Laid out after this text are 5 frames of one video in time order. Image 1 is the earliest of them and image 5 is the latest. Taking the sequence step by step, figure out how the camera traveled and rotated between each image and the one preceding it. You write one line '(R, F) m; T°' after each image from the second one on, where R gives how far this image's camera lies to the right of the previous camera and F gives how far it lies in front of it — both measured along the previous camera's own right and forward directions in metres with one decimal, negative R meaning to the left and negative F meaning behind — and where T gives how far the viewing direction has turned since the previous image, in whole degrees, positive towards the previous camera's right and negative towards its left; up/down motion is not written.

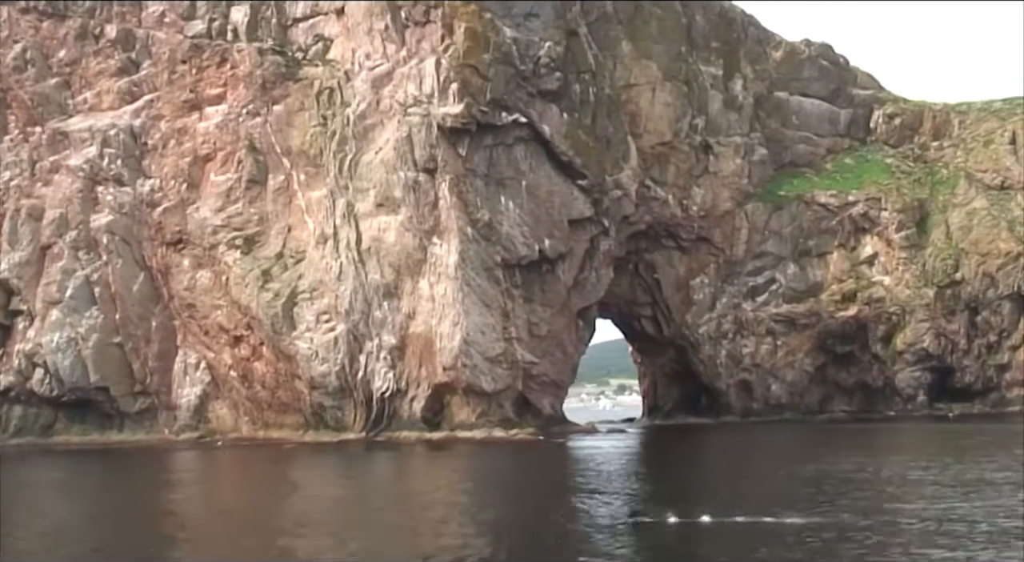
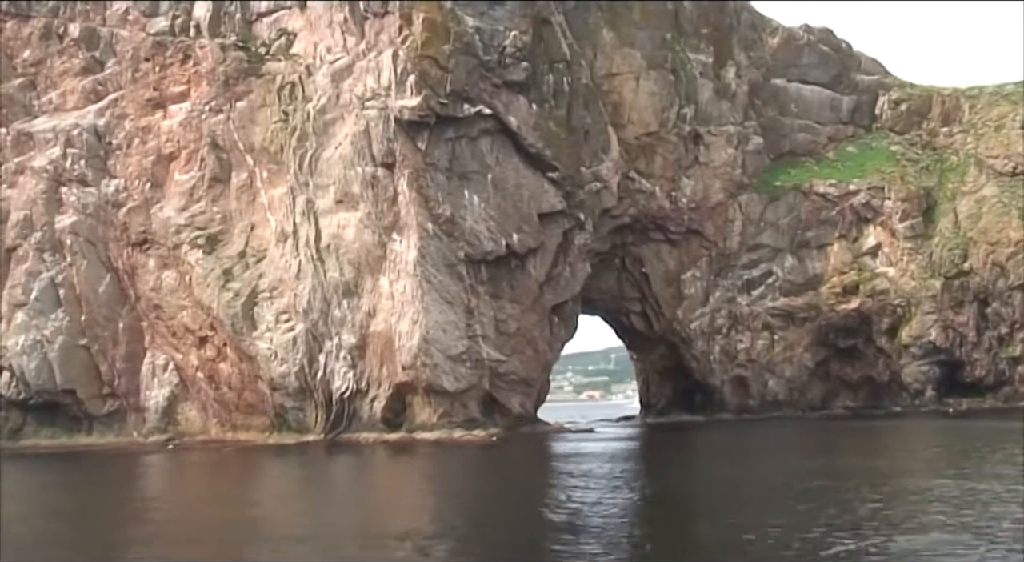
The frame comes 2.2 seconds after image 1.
(+4.2, +1.7) m; -2°
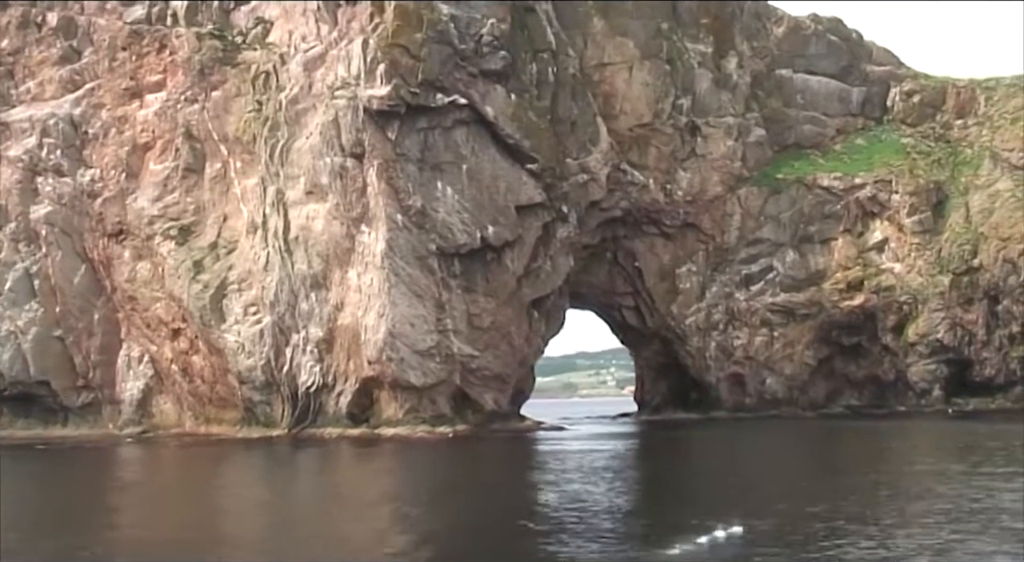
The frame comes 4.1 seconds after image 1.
(+3.5, +1.4) m; -2°
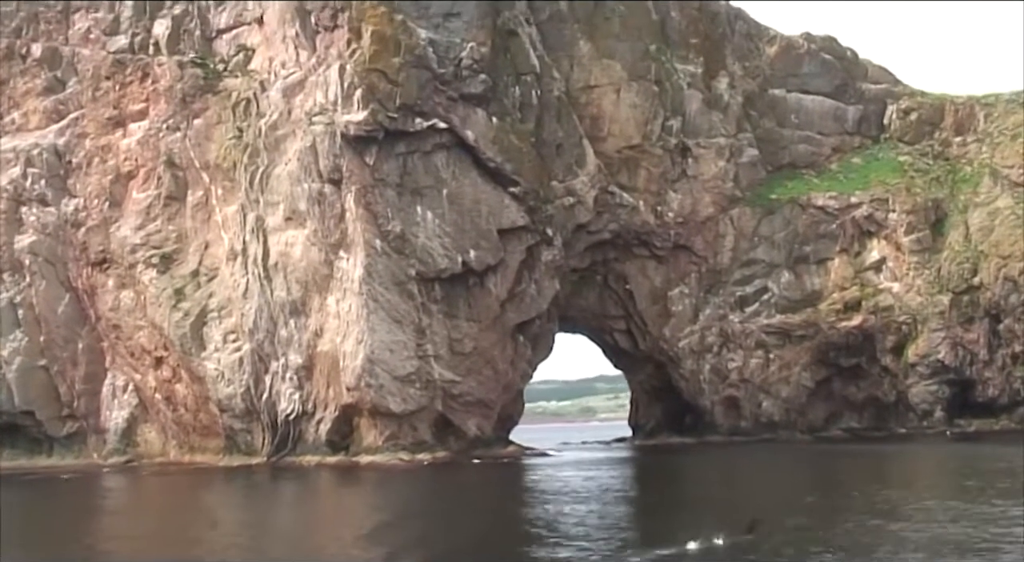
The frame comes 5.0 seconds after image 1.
(+2.0, +0.5) m; -1°
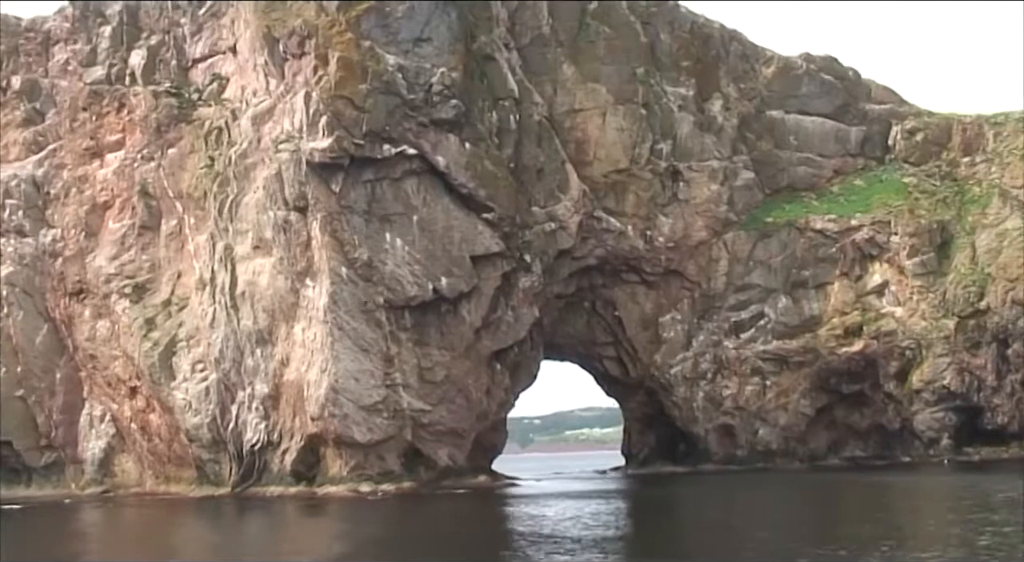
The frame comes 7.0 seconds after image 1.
(+3.7, +1.0) m; -2°
